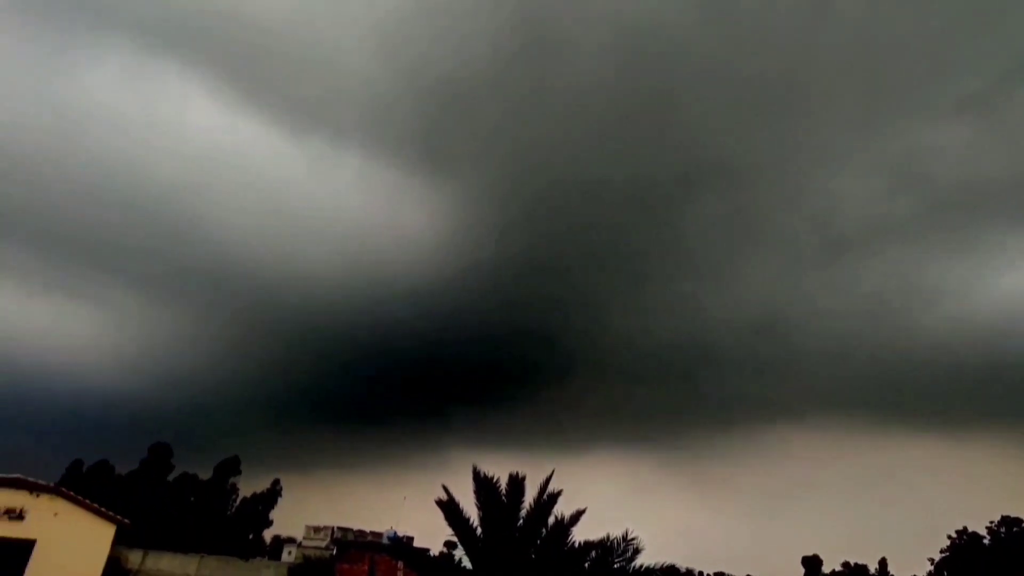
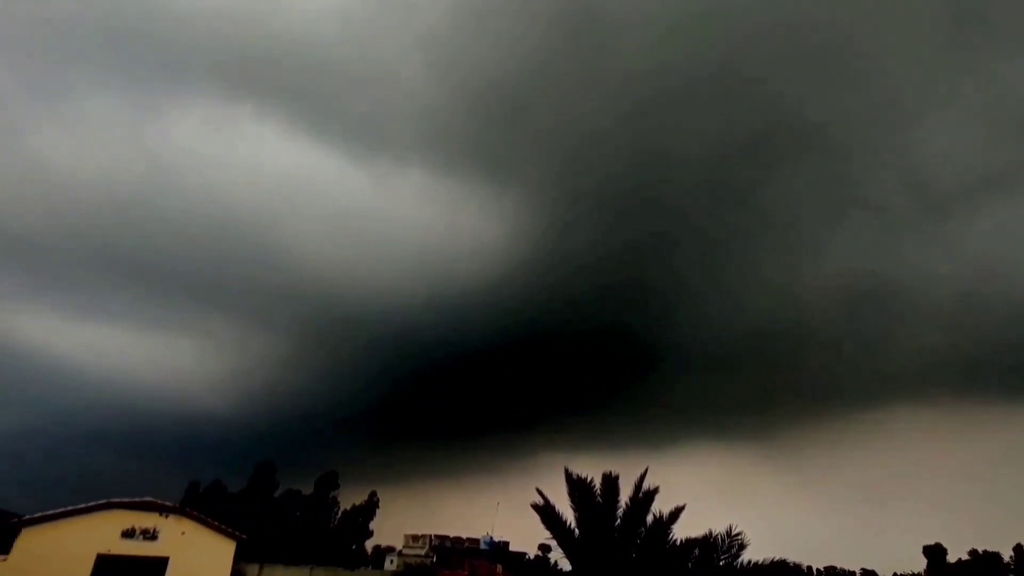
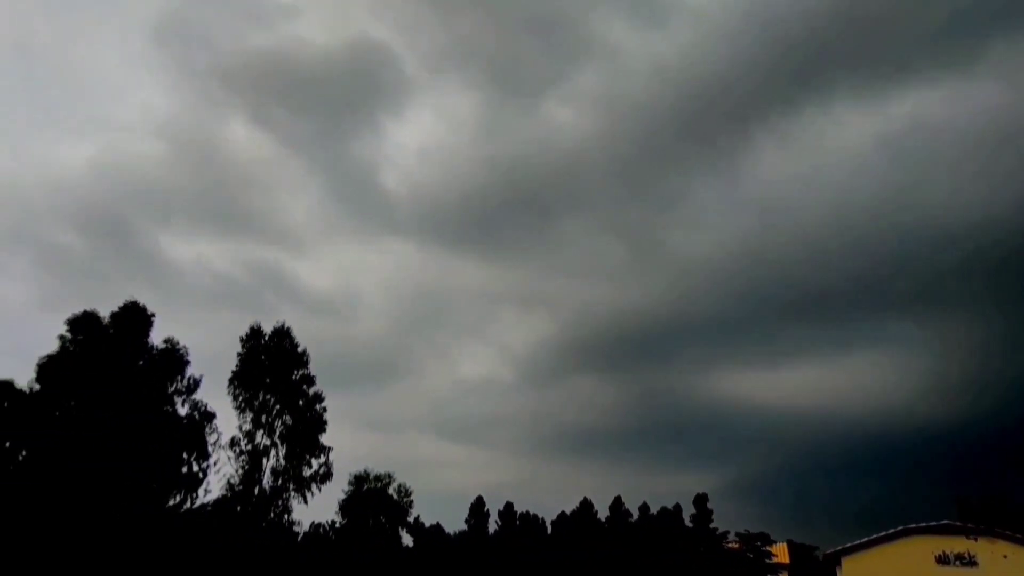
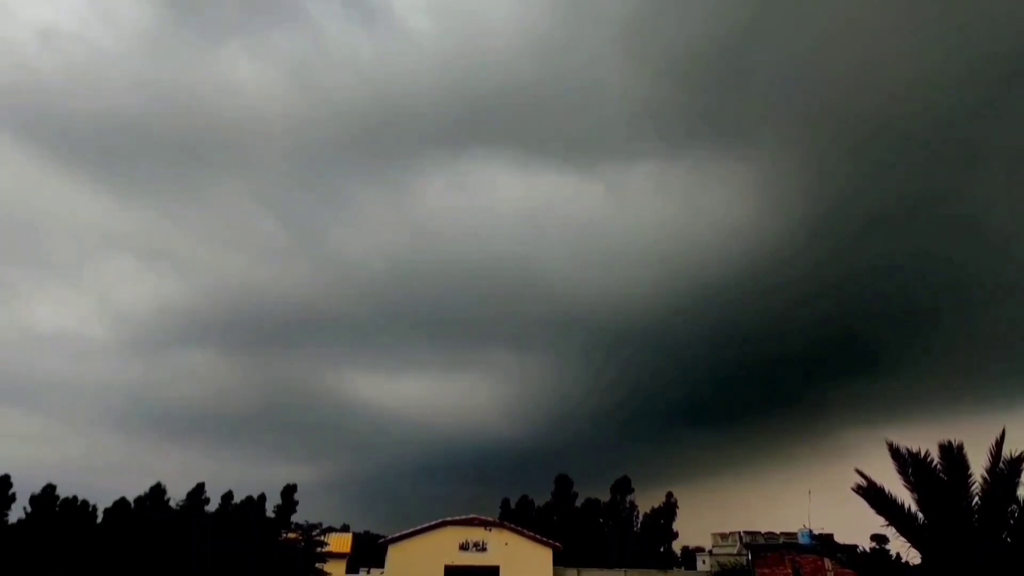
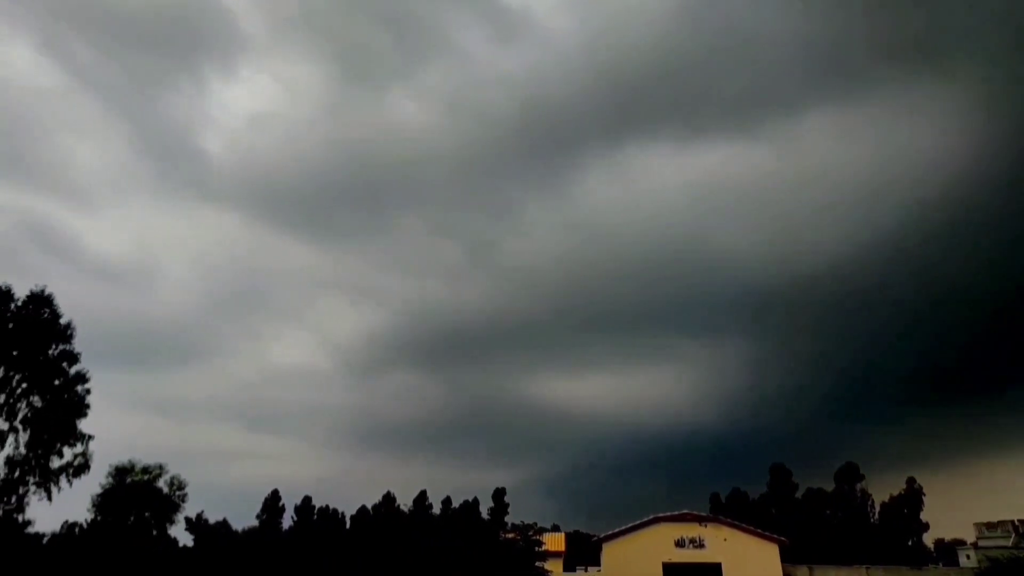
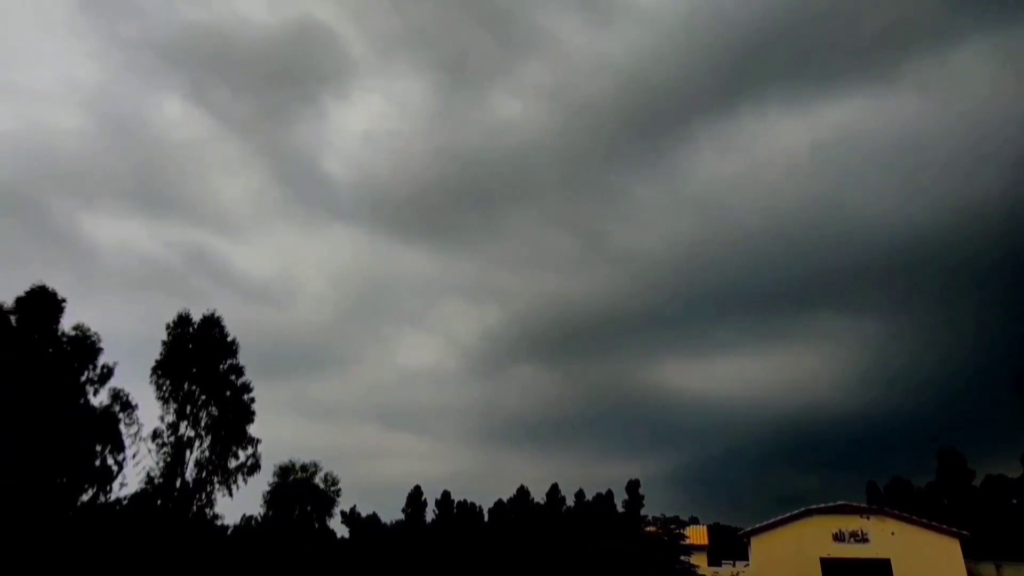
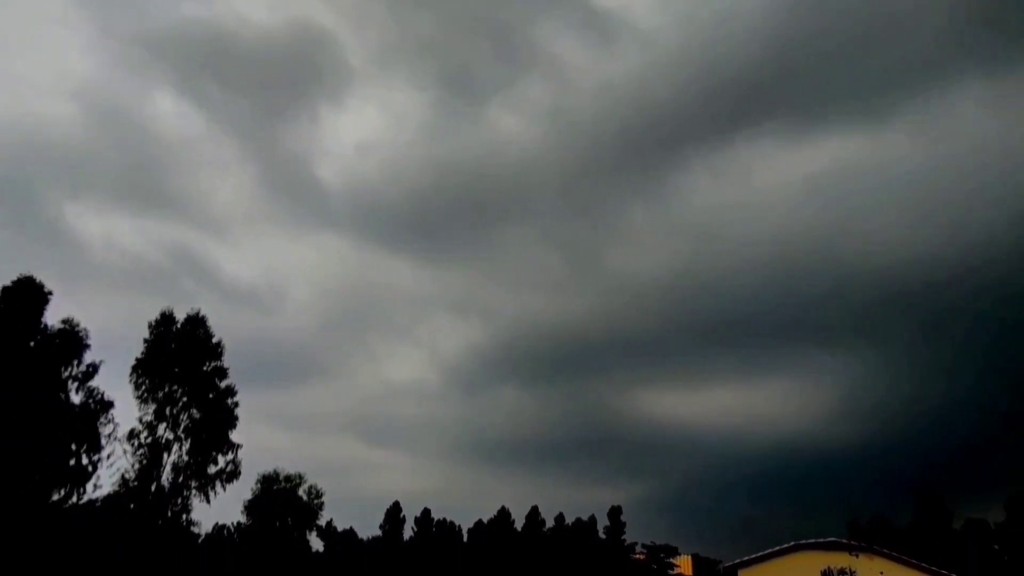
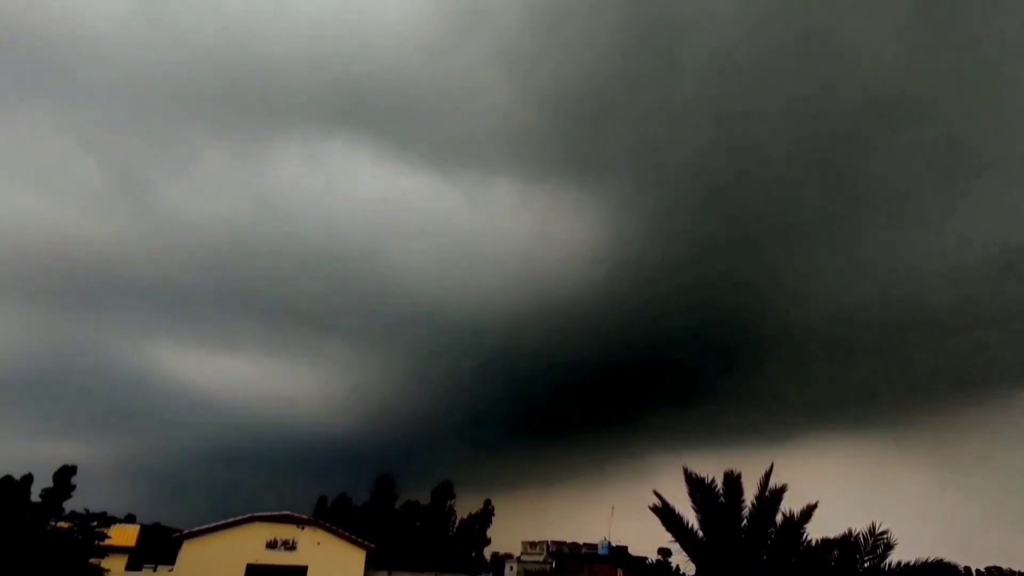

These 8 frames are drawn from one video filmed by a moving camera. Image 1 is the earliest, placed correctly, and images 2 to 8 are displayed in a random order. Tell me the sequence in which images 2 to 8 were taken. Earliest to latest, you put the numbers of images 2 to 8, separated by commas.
2, 8, 4, 5, 6, 3, 7
